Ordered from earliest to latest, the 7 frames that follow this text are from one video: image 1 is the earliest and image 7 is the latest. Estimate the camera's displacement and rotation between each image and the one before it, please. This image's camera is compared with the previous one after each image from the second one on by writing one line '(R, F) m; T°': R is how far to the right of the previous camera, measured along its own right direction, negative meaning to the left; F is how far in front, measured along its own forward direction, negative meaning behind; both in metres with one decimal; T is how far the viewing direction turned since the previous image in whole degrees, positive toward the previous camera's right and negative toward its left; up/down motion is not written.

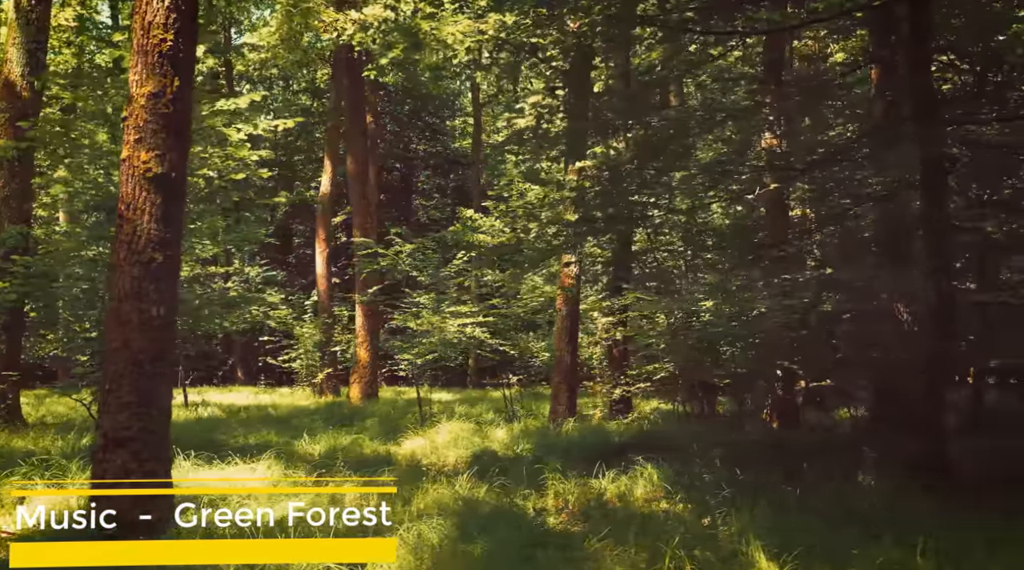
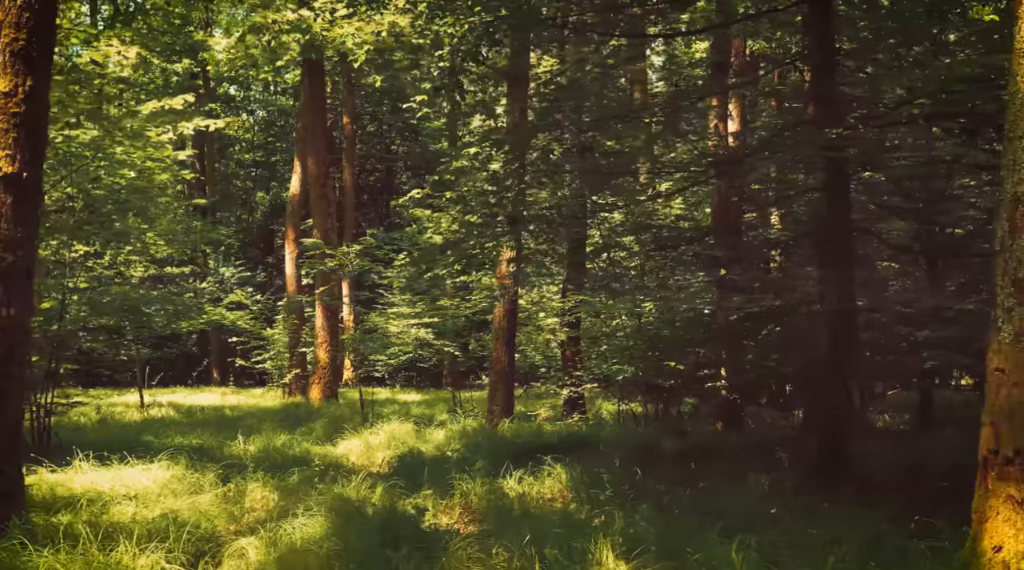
(+0.5, 0.0) m; +1°
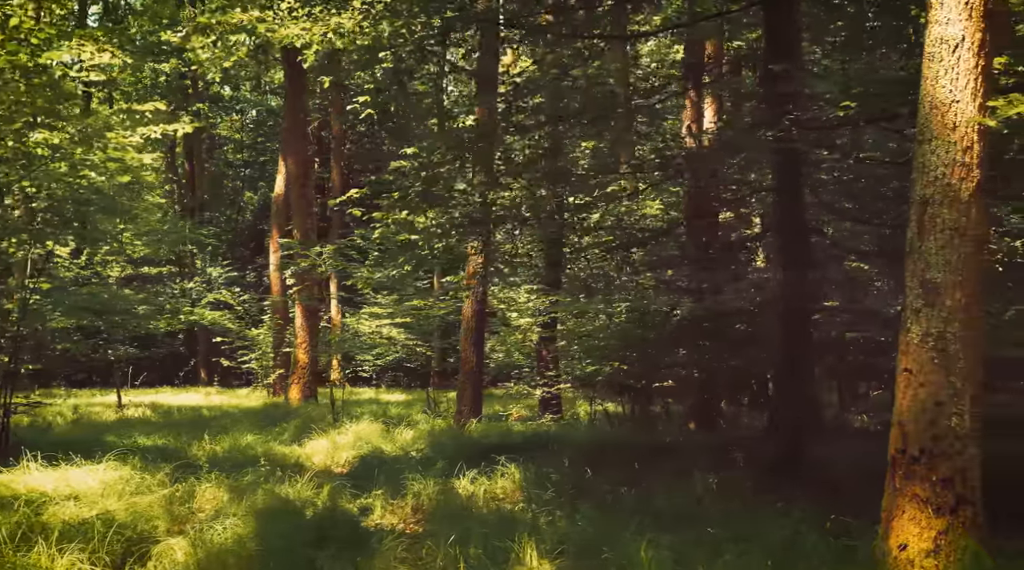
(+0.3, 0.0) m; +1°
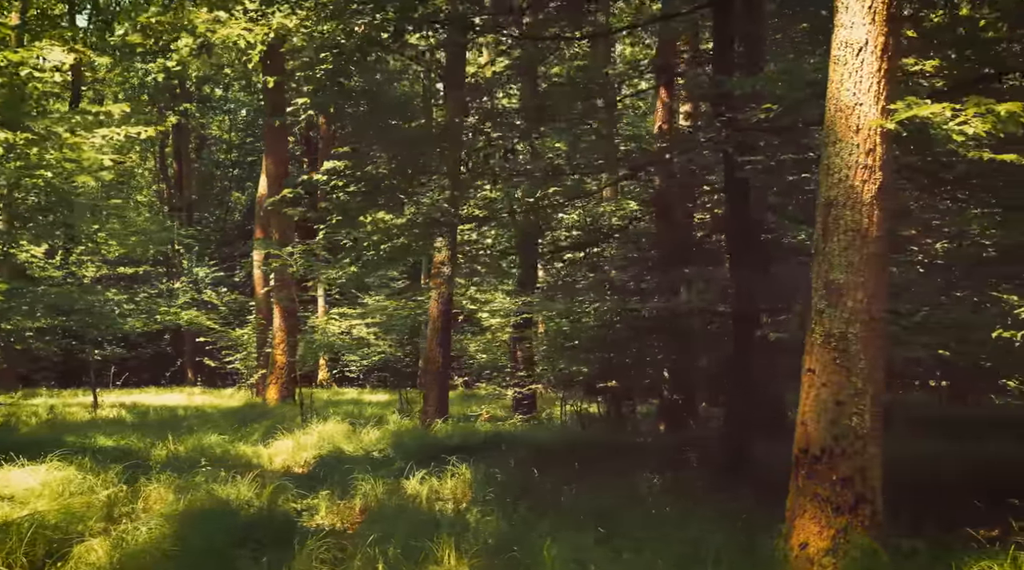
(+0.3, 0.0) m; +1°
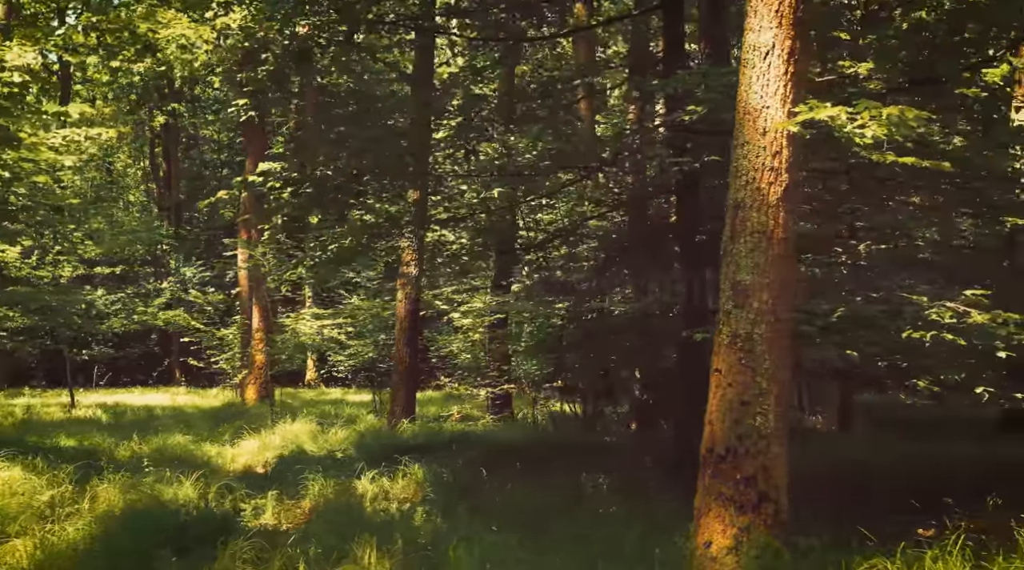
(+0.3, 0.0) m; +1°
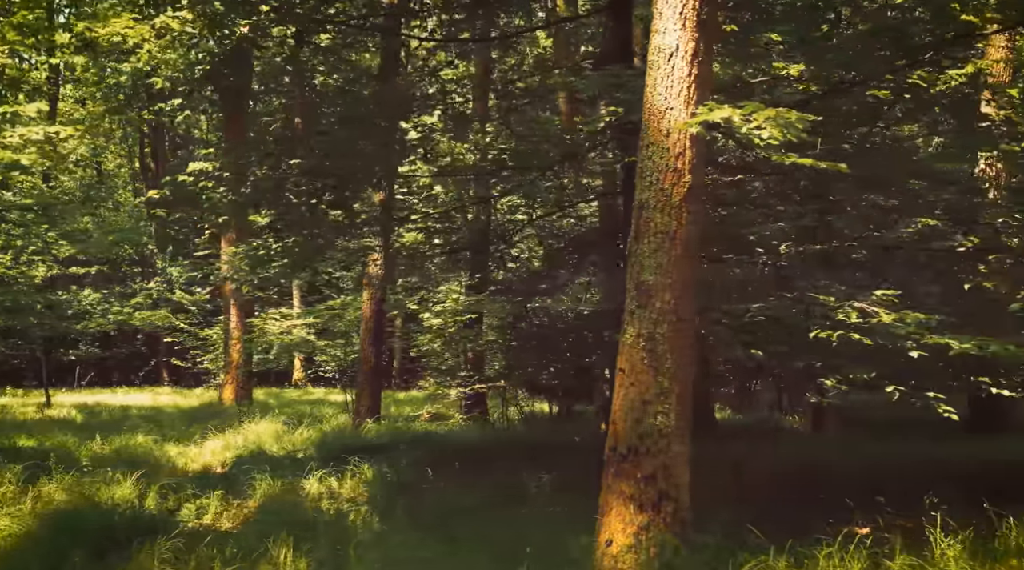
(+0.3, 0.0) m; +1°
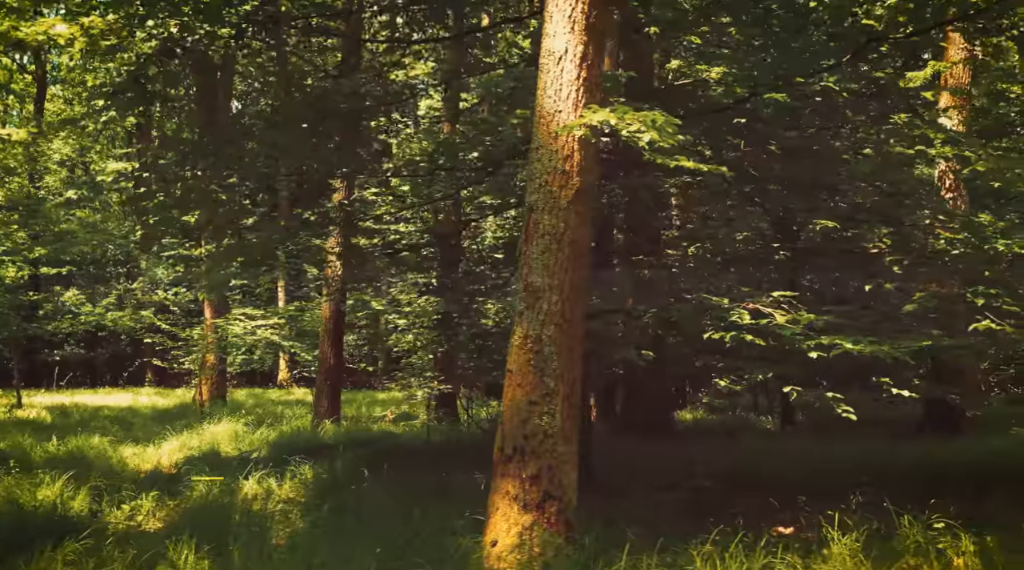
(+0.4, 0.0) m; +1°
